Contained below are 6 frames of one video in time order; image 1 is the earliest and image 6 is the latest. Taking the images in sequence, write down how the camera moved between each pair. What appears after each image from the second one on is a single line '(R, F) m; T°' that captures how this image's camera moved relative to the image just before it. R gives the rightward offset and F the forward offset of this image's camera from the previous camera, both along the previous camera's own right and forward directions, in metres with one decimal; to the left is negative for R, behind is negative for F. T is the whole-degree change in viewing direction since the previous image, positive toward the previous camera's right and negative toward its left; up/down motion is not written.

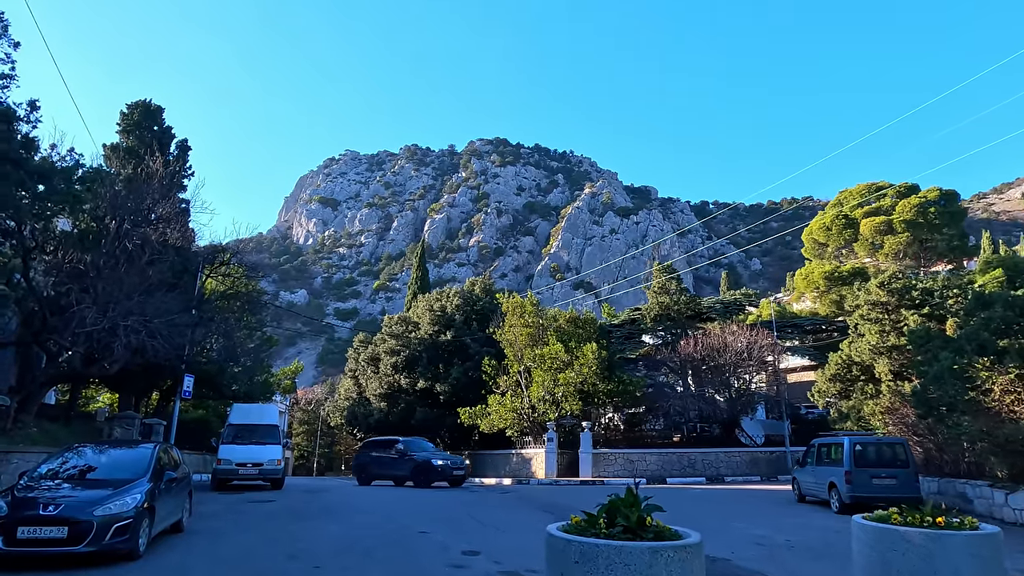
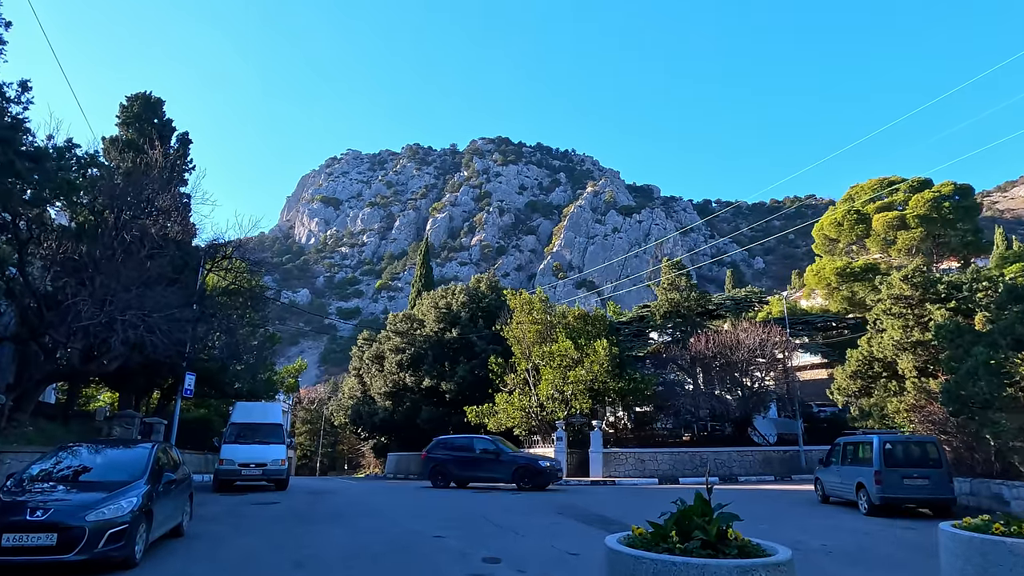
(-0.3, +0.6) m; 0°
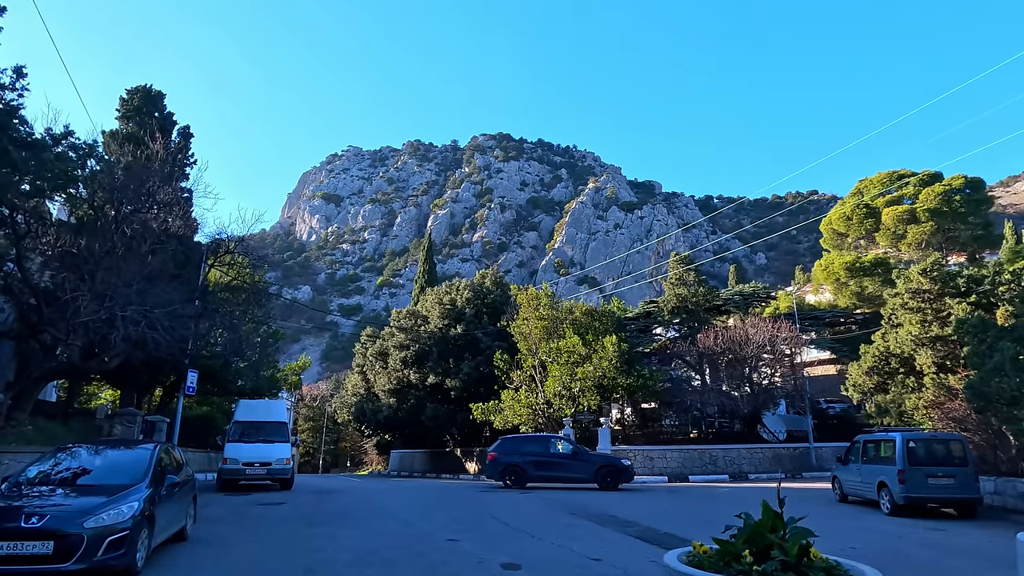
(-0.2, +0.4) m; 0°
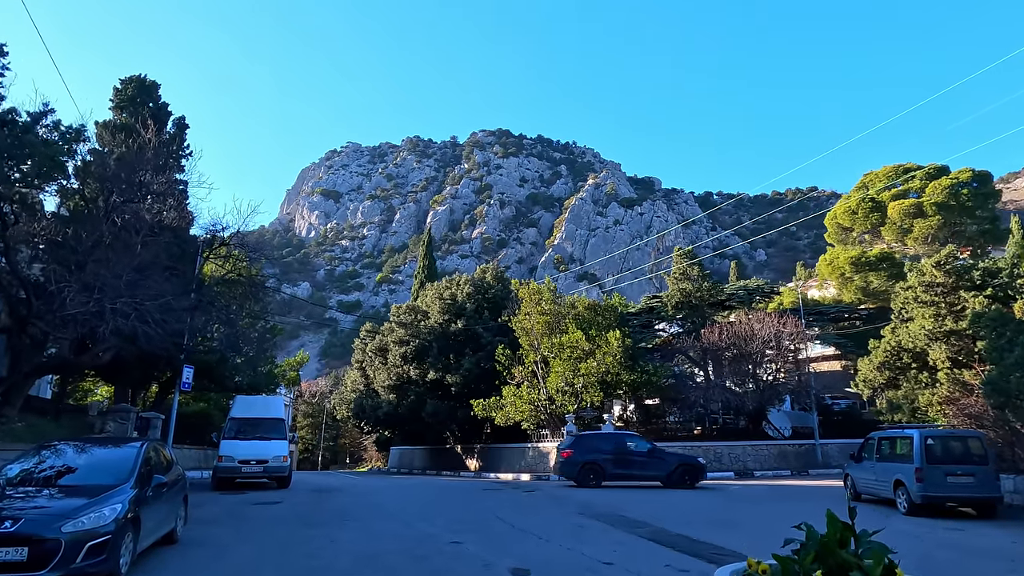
(-0.1, +0.5) m; 0°
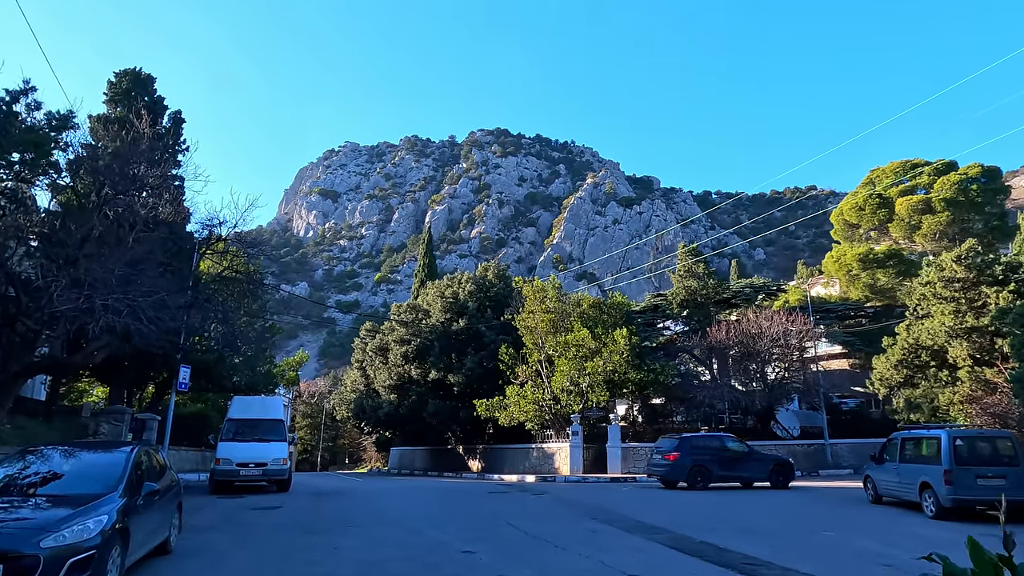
(-0.2, +0.5) m; 0°
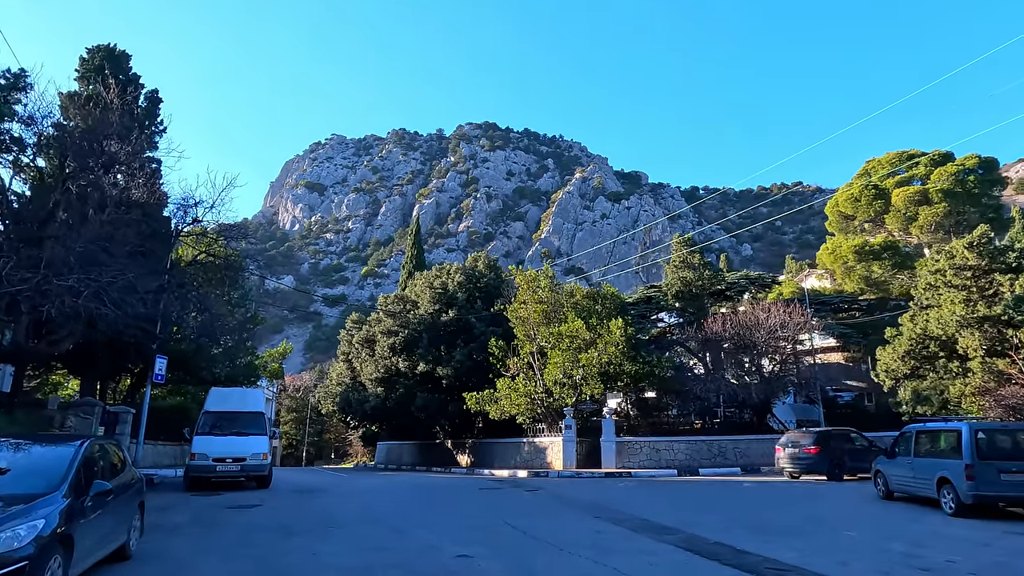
(-0.2, +0.8) m; +1°
